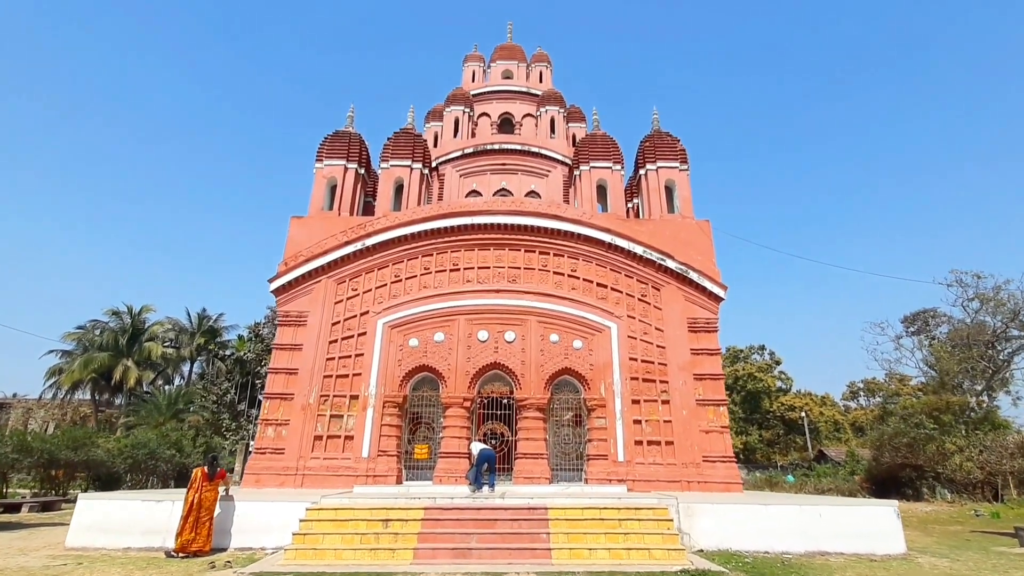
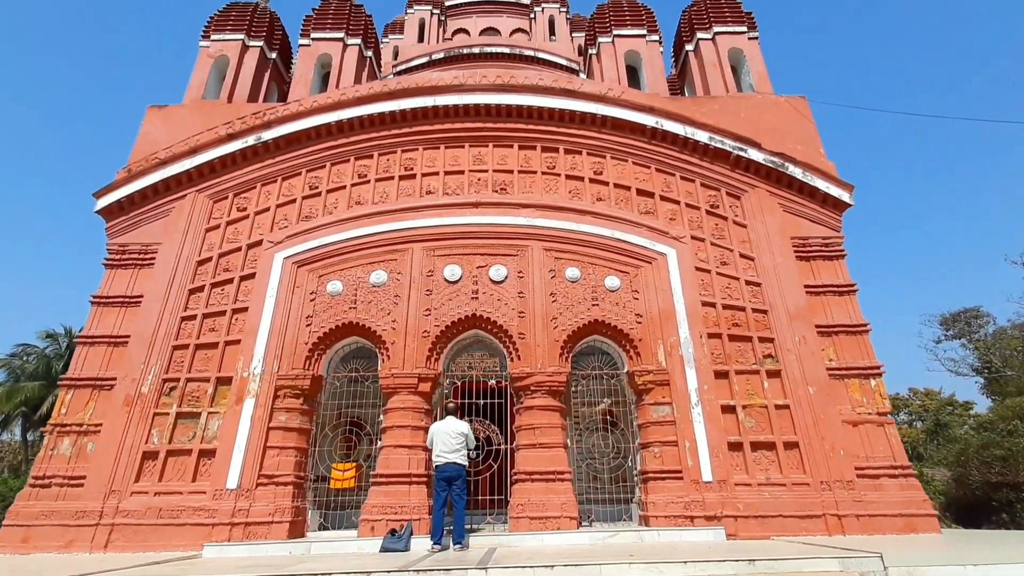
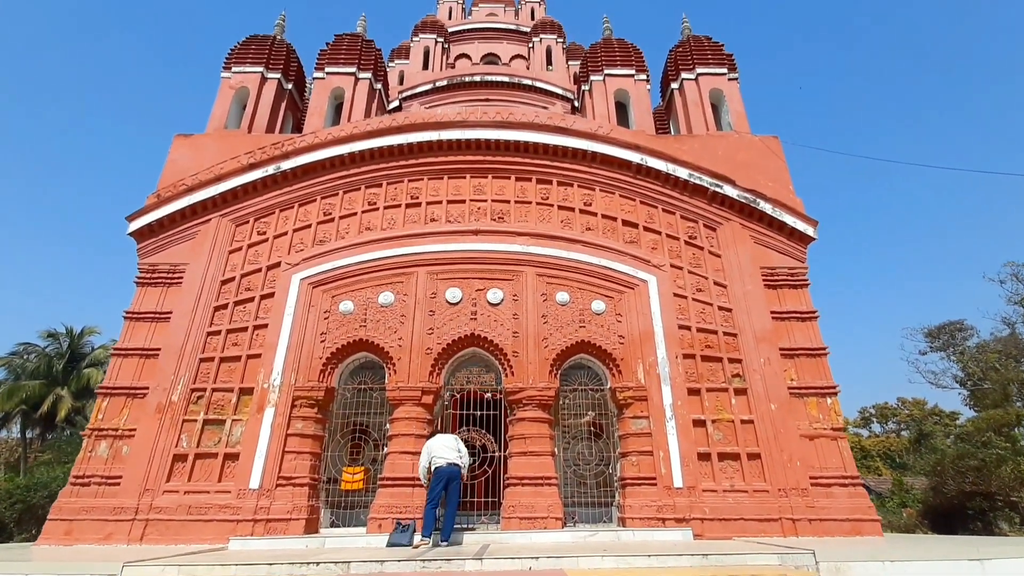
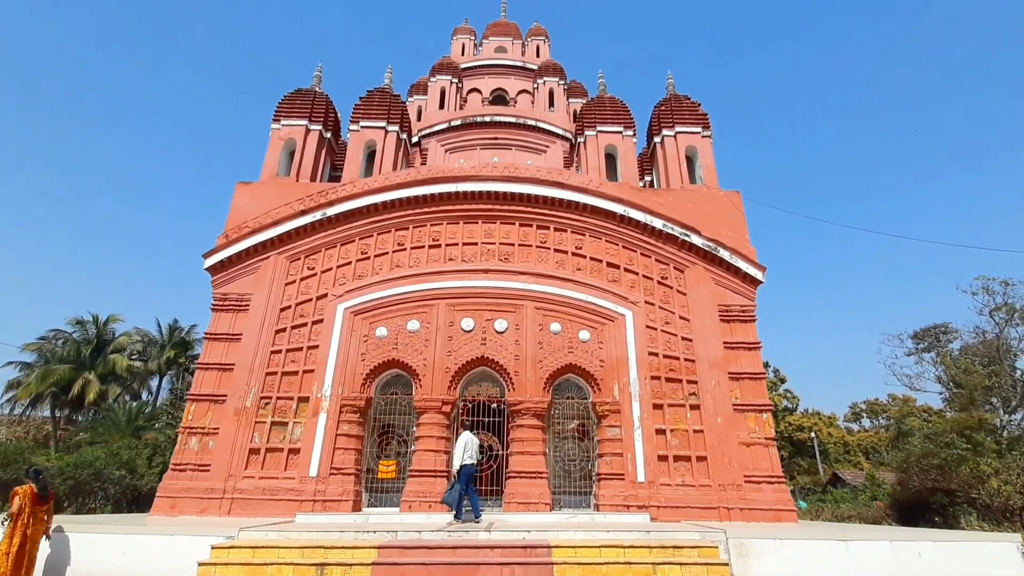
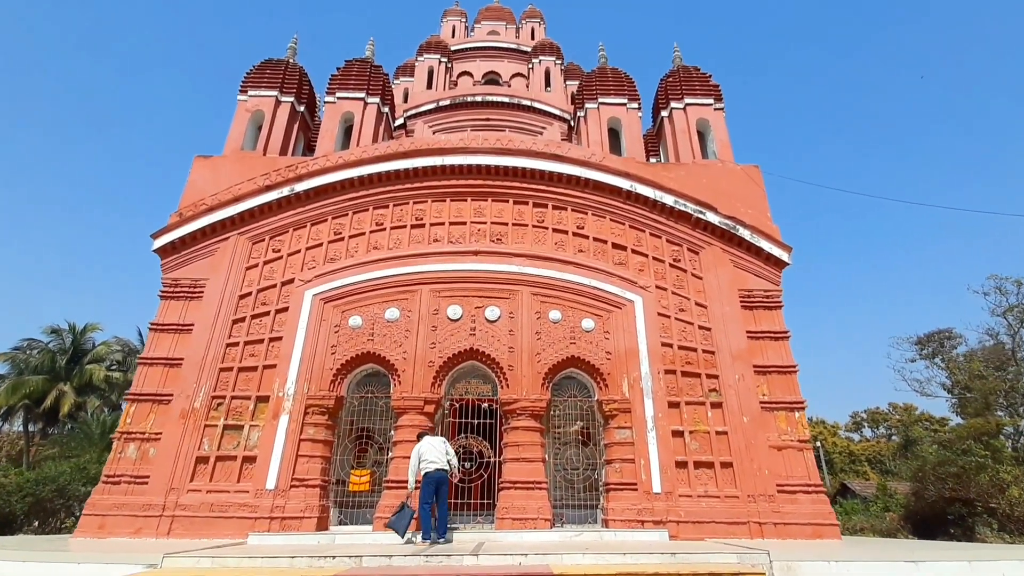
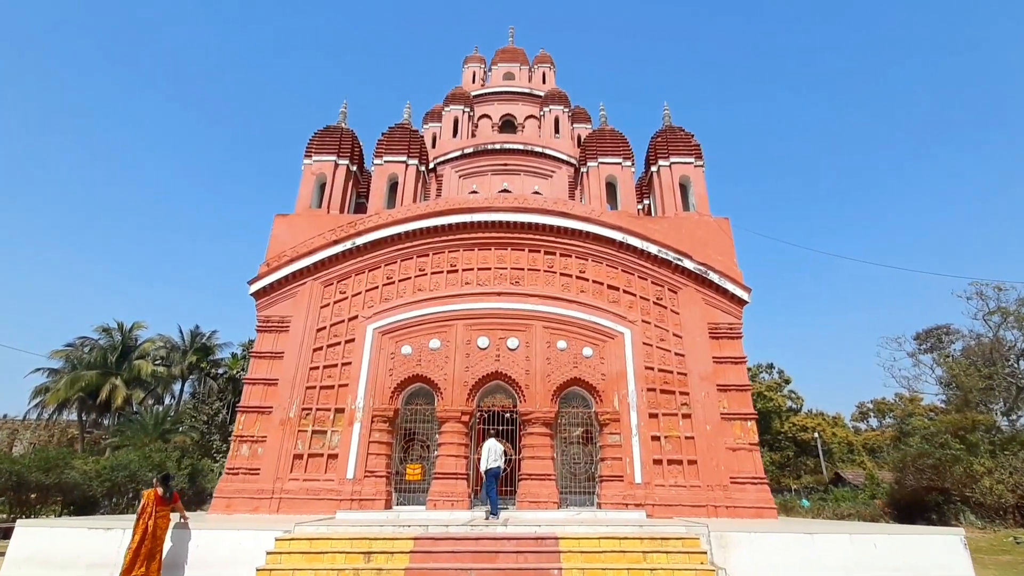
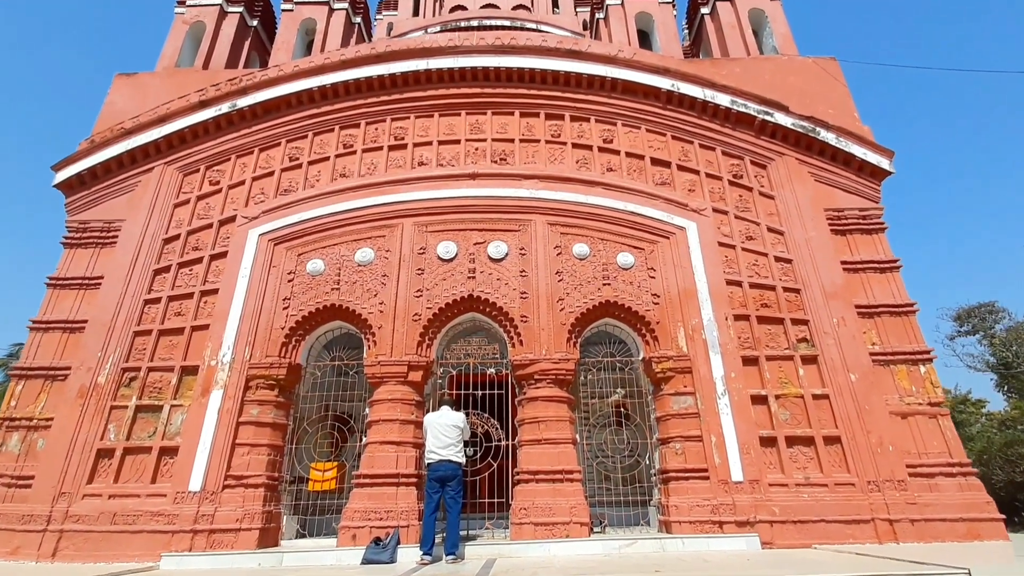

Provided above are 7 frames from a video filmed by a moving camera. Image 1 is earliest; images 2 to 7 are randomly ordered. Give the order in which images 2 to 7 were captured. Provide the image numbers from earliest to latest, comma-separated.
6, 4, 5, 3, 2, 7
